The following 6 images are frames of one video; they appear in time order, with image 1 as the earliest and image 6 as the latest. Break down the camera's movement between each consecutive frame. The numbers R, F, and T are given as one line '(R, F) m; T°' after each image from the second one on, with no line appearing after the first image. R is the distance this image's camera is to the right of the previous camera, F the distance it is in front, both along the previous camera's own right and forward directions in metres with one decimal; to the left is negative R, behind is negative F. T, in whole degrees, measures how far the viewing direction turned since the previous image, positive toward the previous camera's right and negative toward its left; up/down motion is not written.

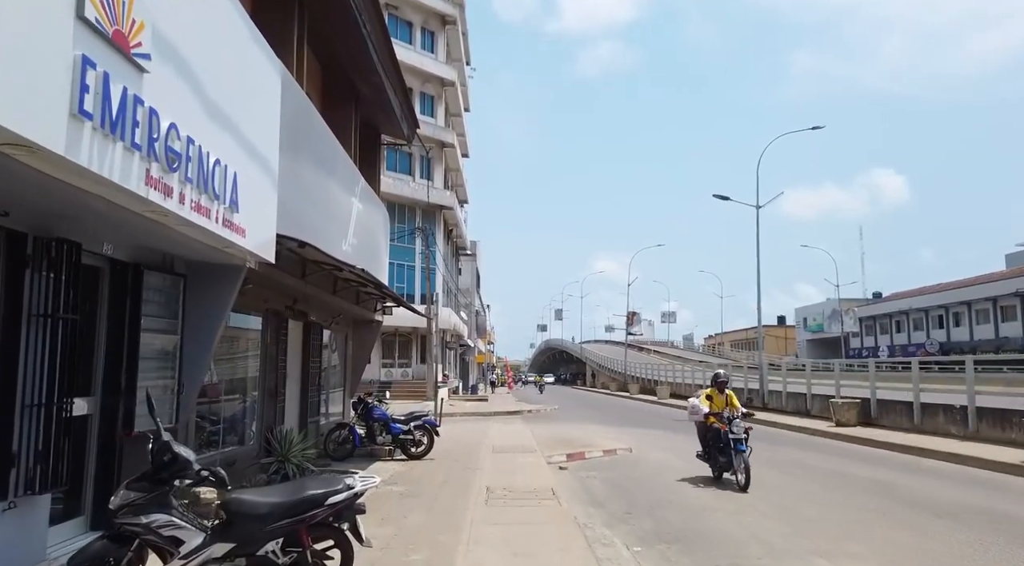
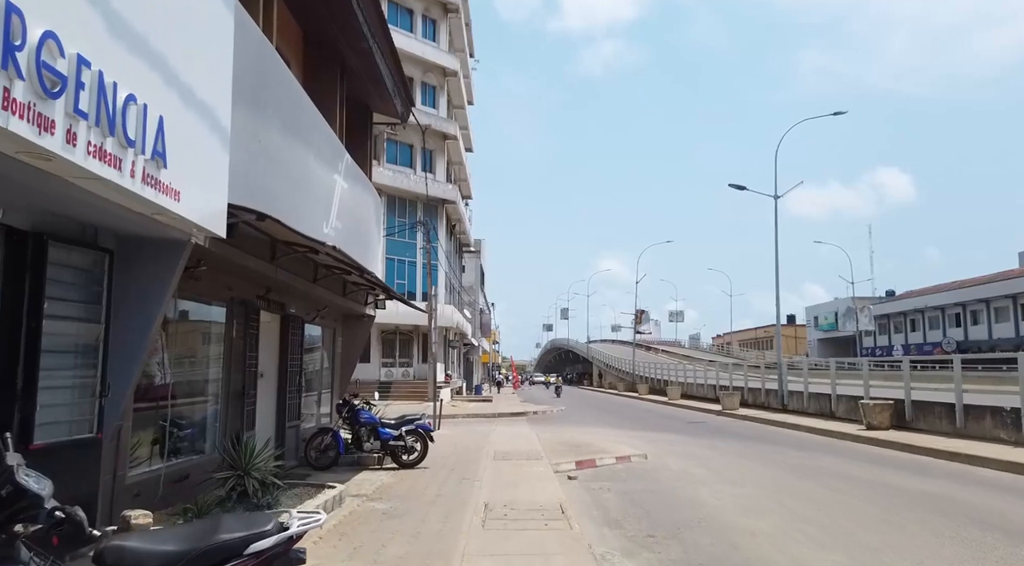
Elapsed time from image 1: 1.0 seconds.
(0.0, +1.3) m; 0°
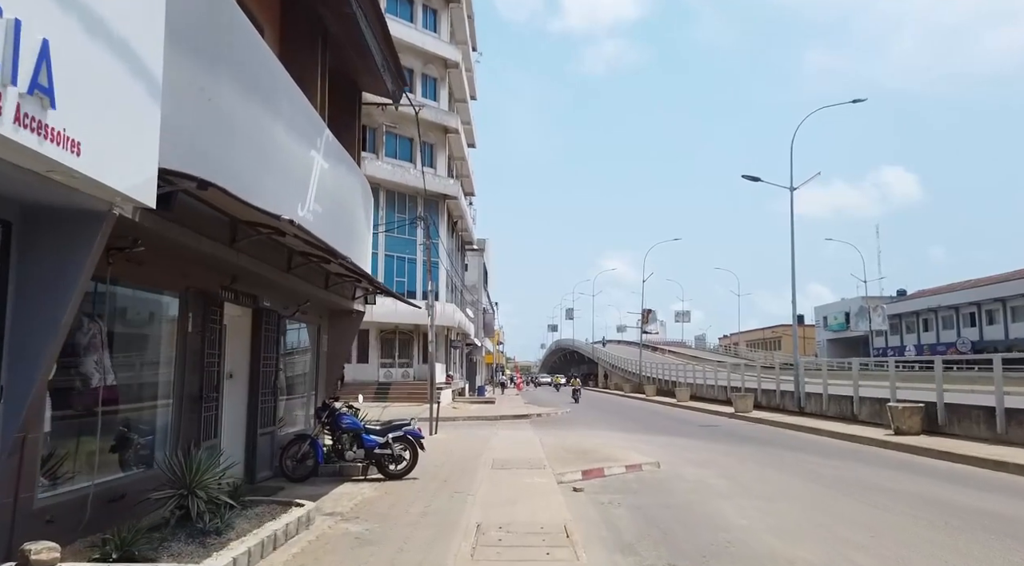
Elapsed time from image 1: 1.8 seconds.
(+0.1, +1.1) m; 0°
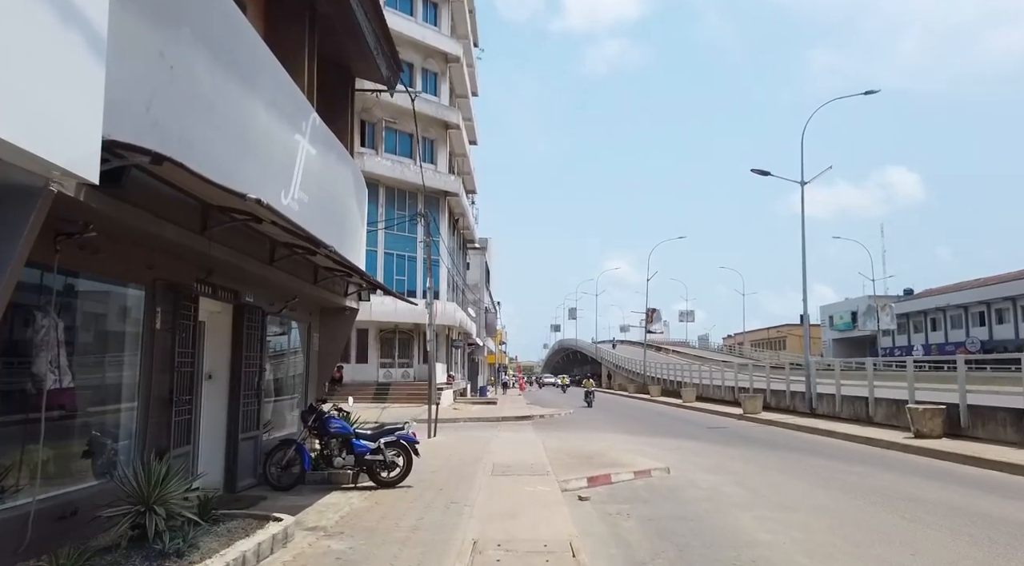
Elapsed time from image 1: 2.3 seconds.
(0.0, +0.7) m; 0°
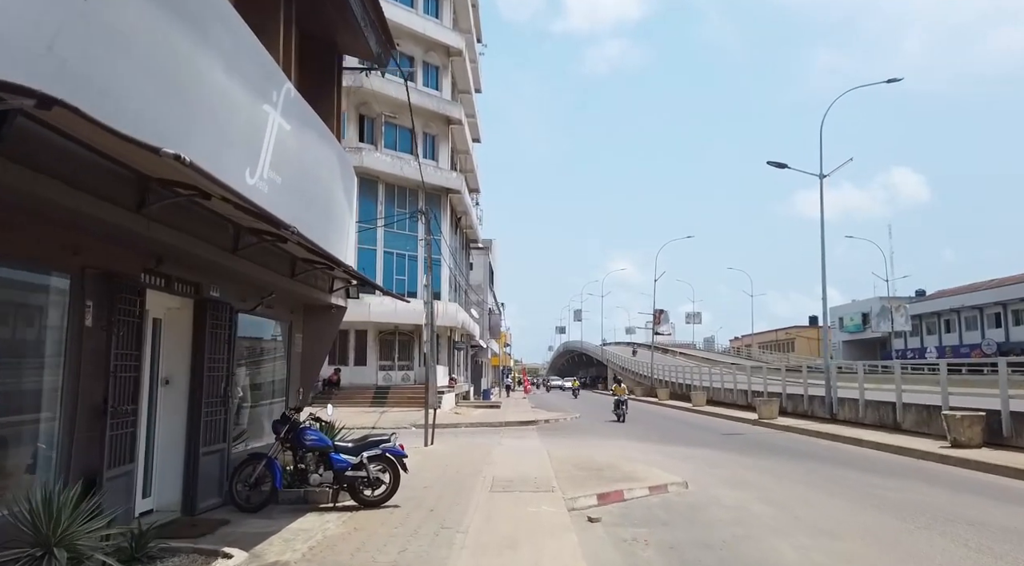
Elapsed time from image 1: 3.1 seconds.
(+0.1, +1.1) m; 0°
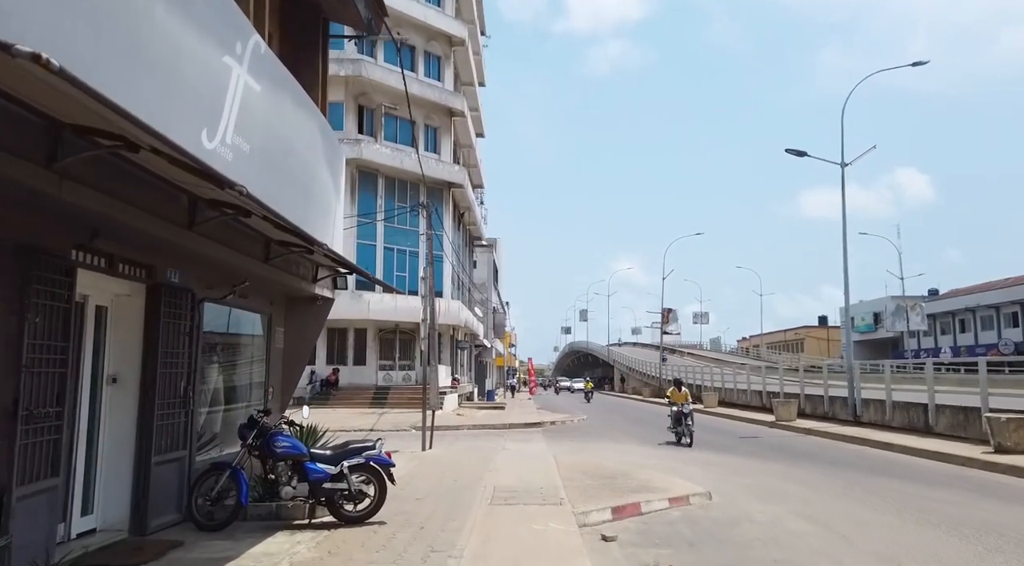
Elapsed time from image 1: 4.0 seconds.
(0.0, +1.1) m; 0°
